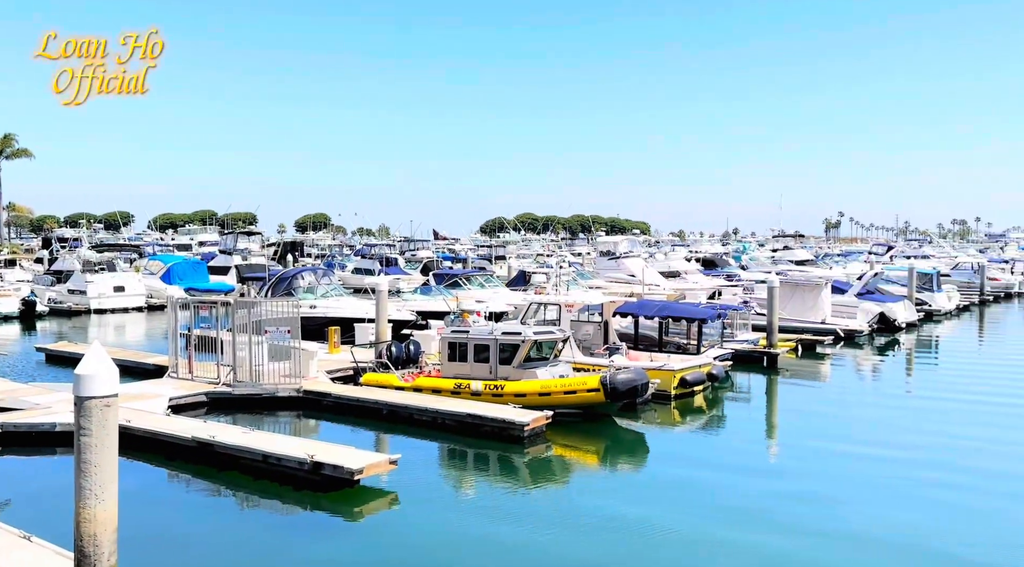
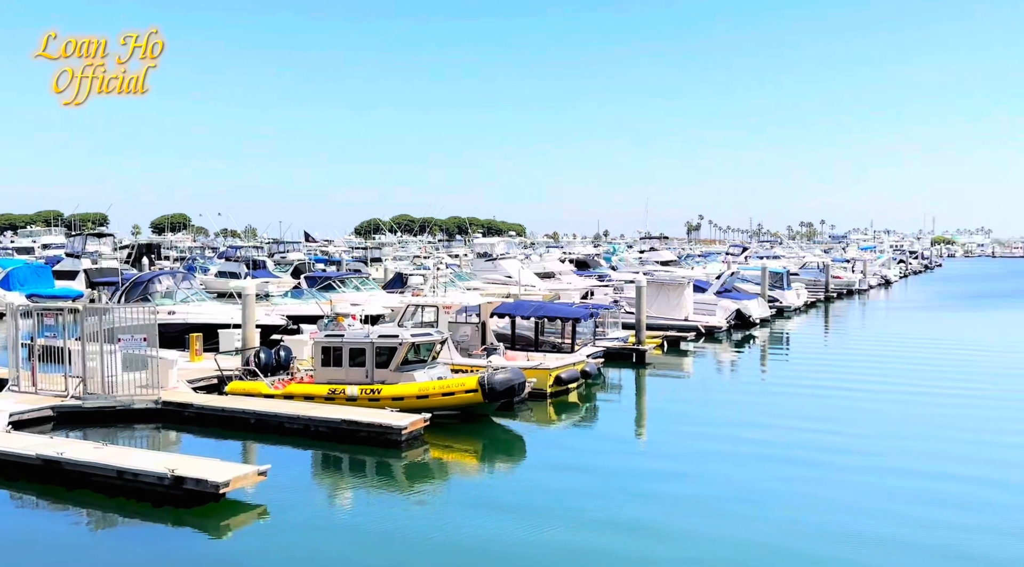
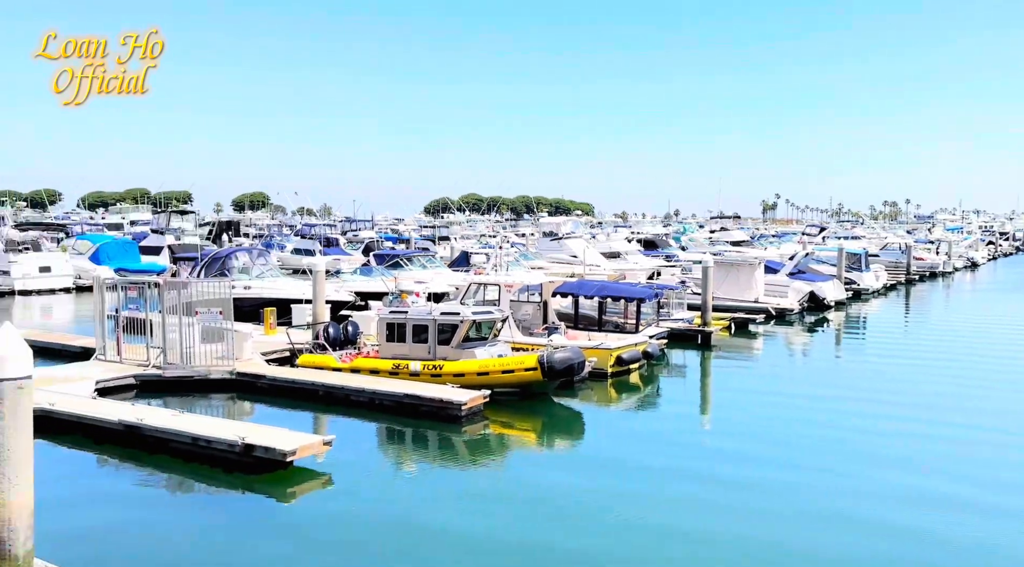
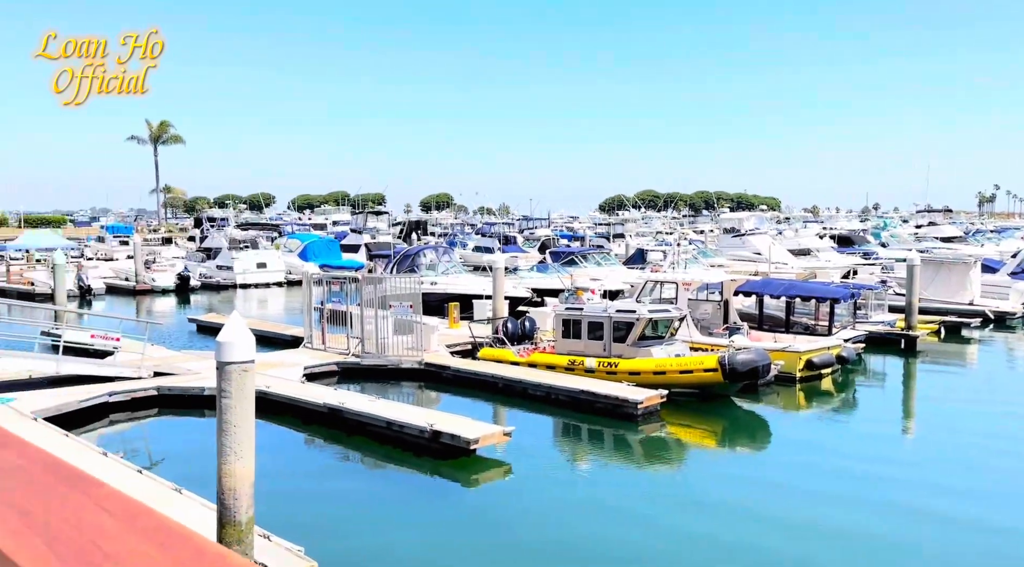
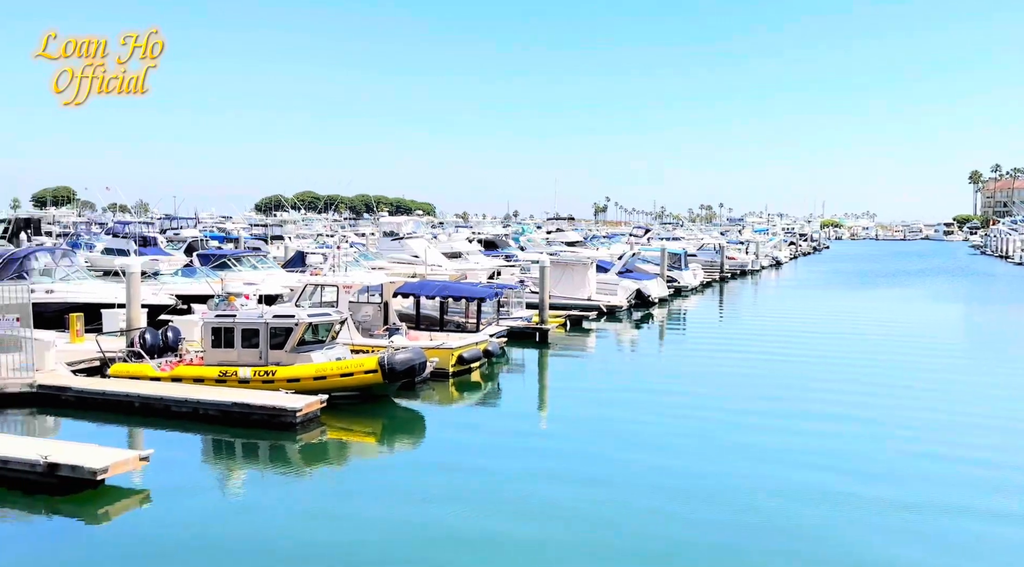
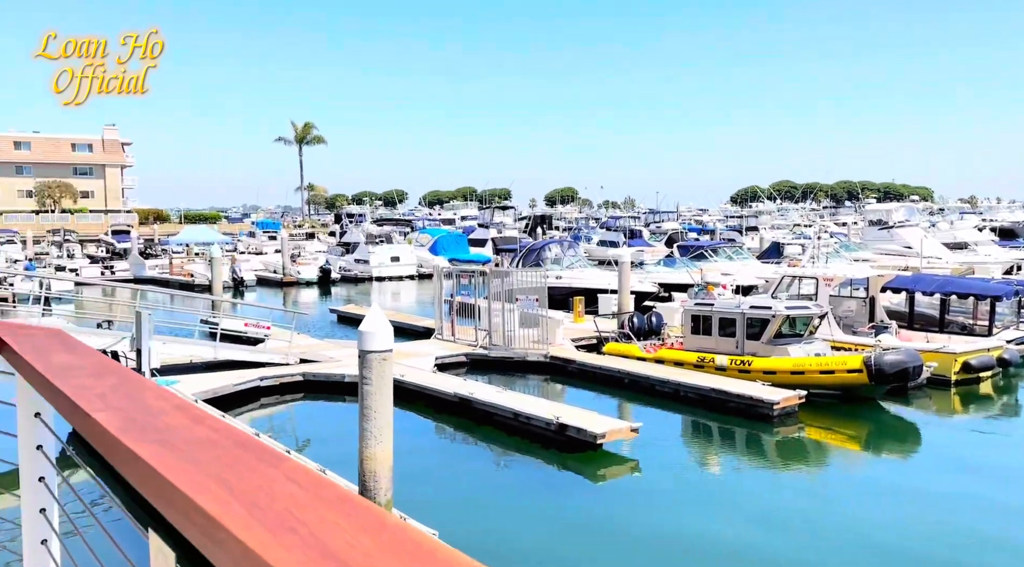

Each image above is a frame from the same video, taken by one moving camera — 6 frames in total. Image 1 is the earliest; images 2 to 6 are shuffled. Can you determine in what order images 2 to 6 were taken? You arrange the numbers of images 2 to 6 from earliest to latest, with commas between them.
2, 5, 3, 4, 6
